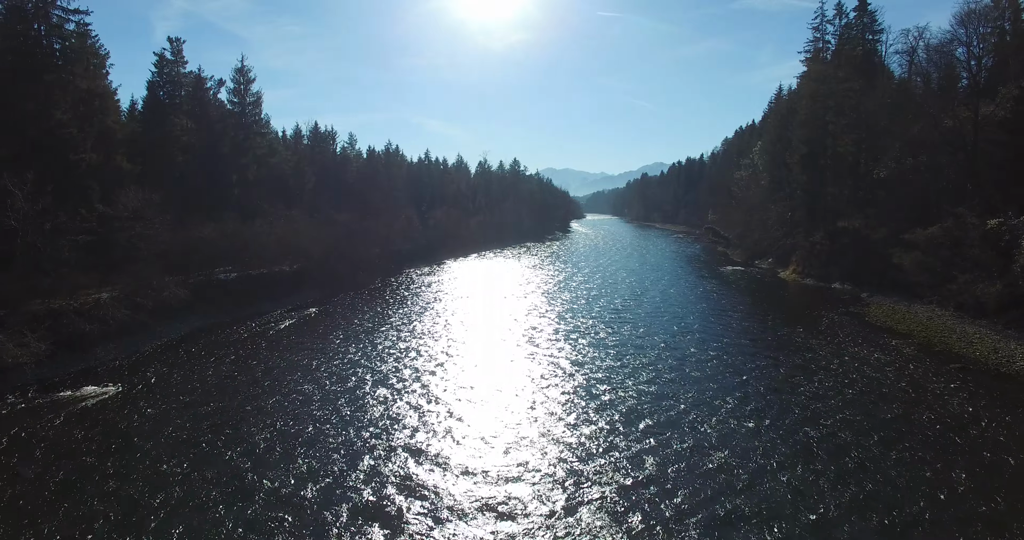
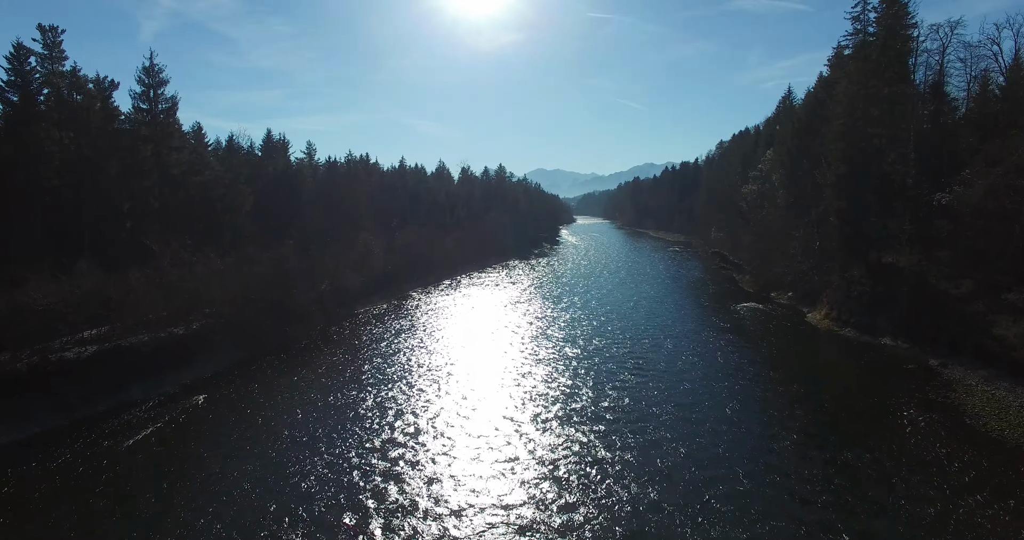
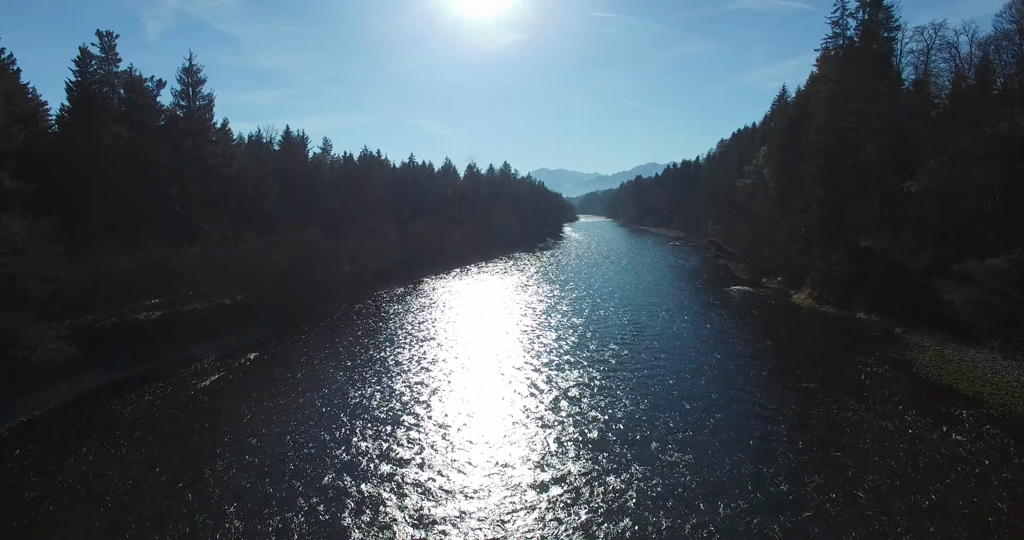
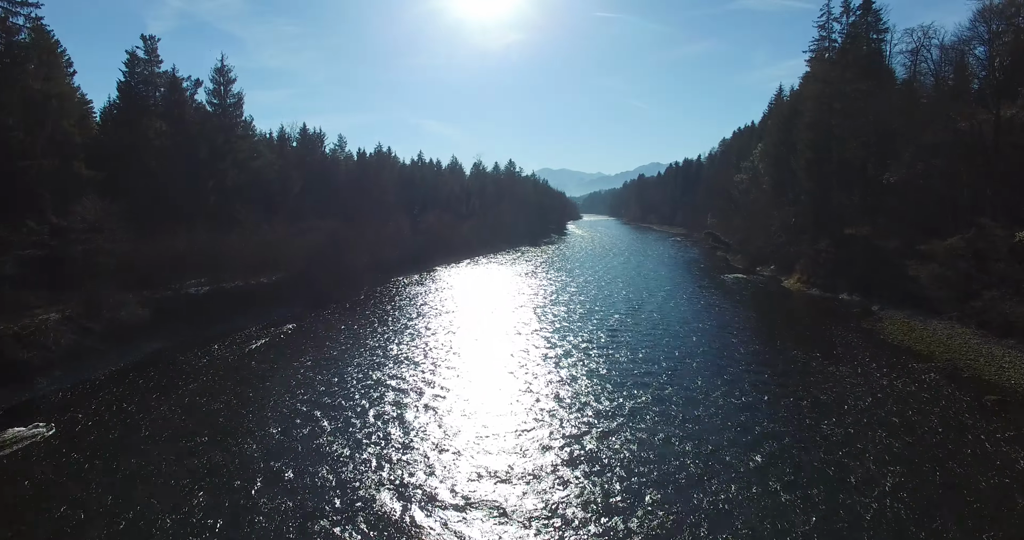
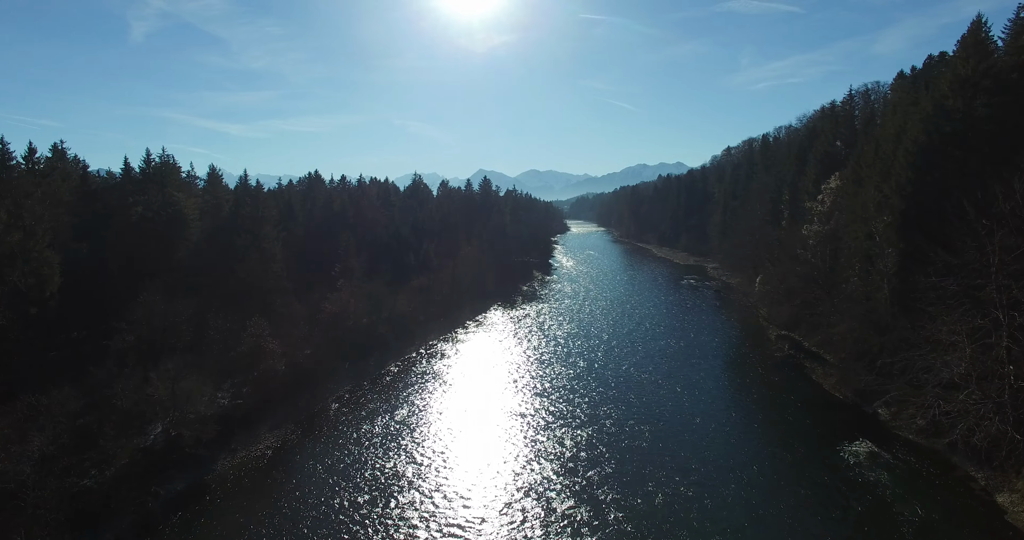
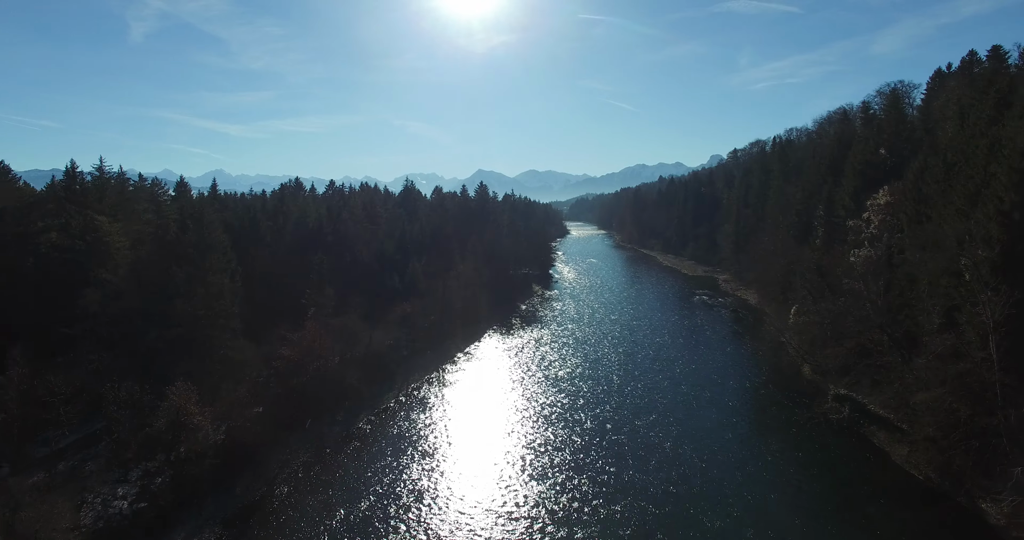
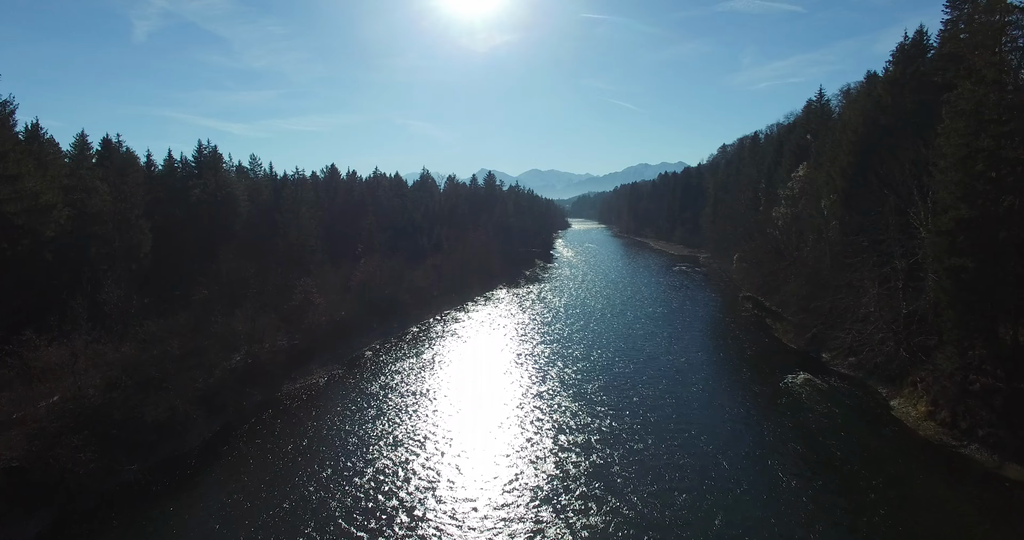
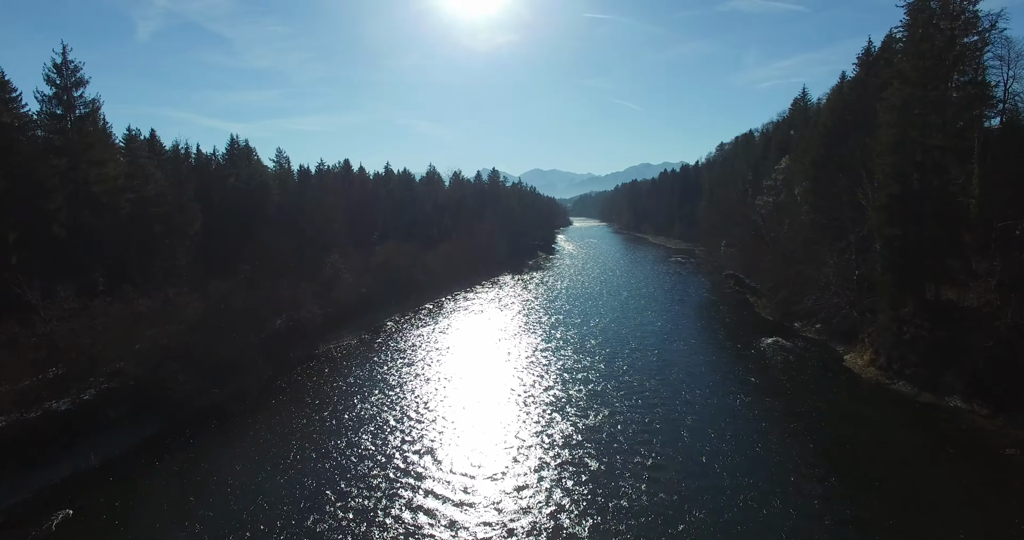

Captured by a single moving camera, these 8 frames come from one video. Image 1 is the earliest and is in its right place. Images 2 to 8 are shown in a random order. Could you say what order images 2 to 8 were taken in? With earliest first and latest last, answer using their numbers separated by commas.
4, 3, 2, 8, 7, 5, 6
